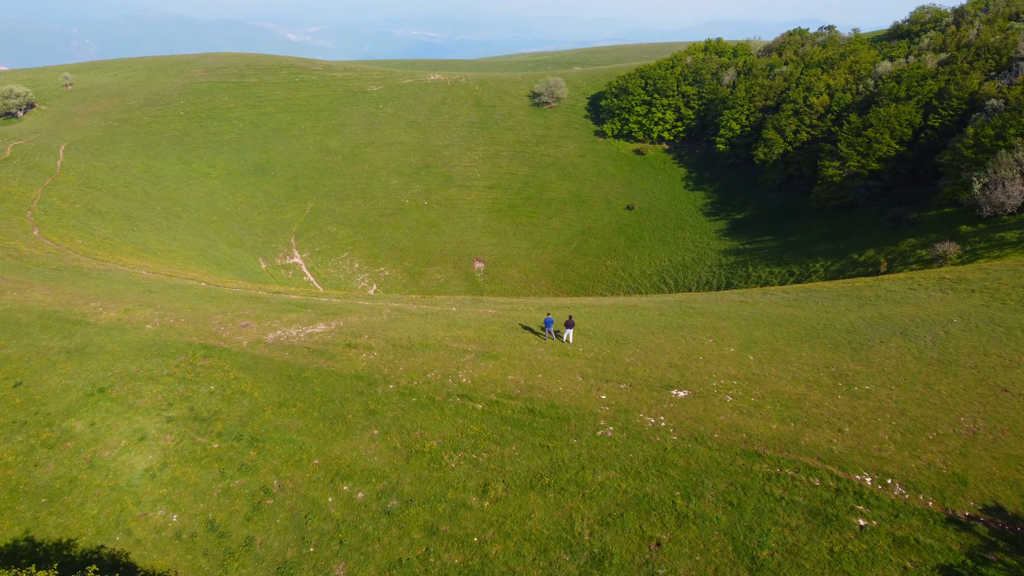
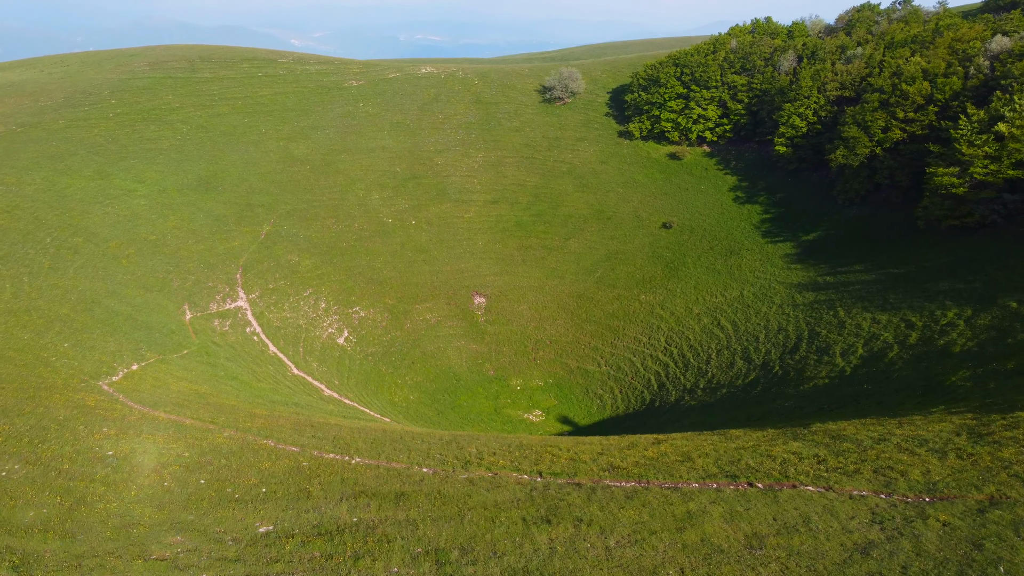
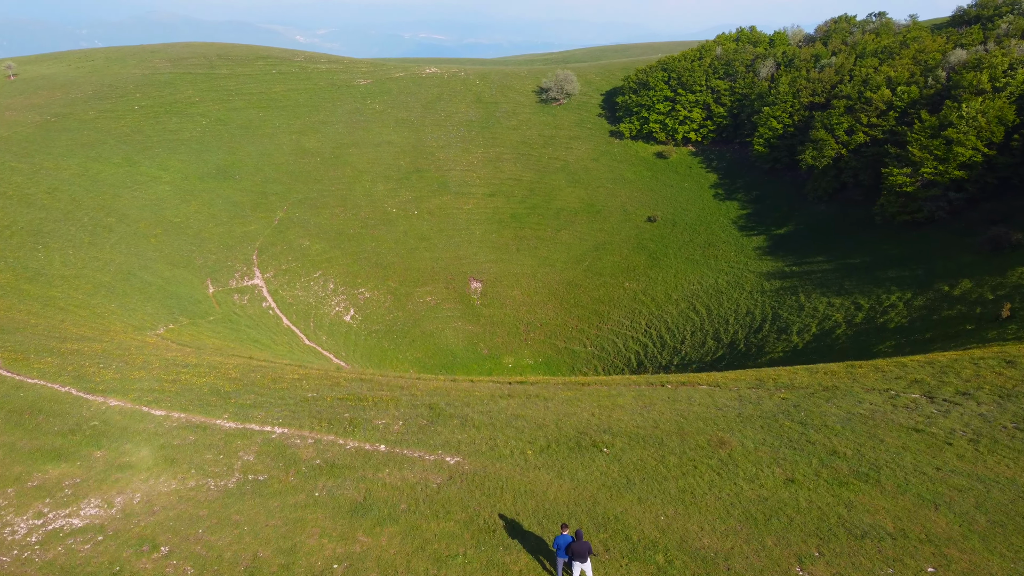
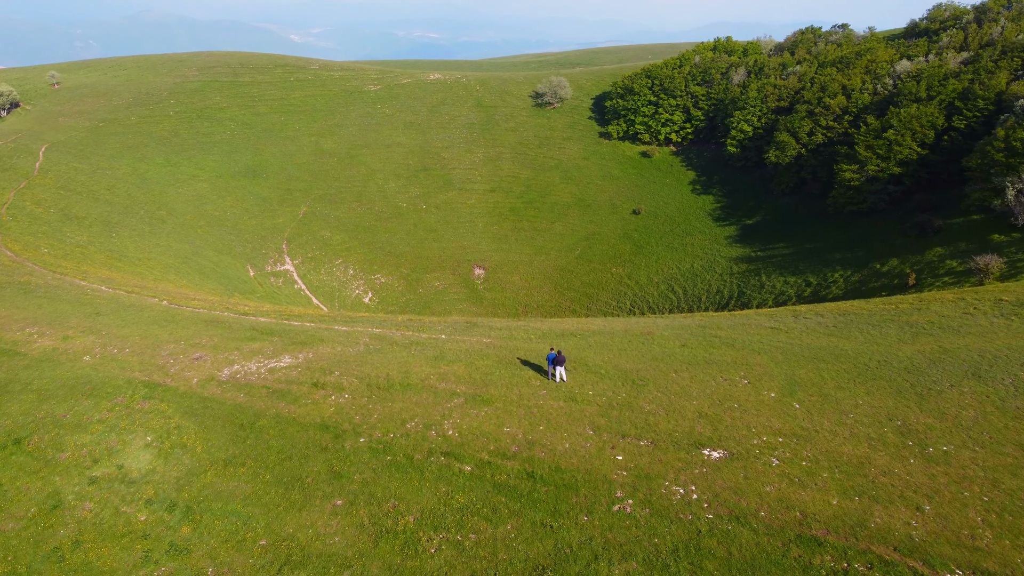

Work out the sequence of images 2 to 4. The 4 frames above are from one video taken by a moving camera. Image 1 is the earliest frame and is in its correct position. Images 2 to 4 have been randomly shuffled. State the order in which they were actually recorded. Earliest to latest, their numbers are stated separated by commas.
4, 3, 2
